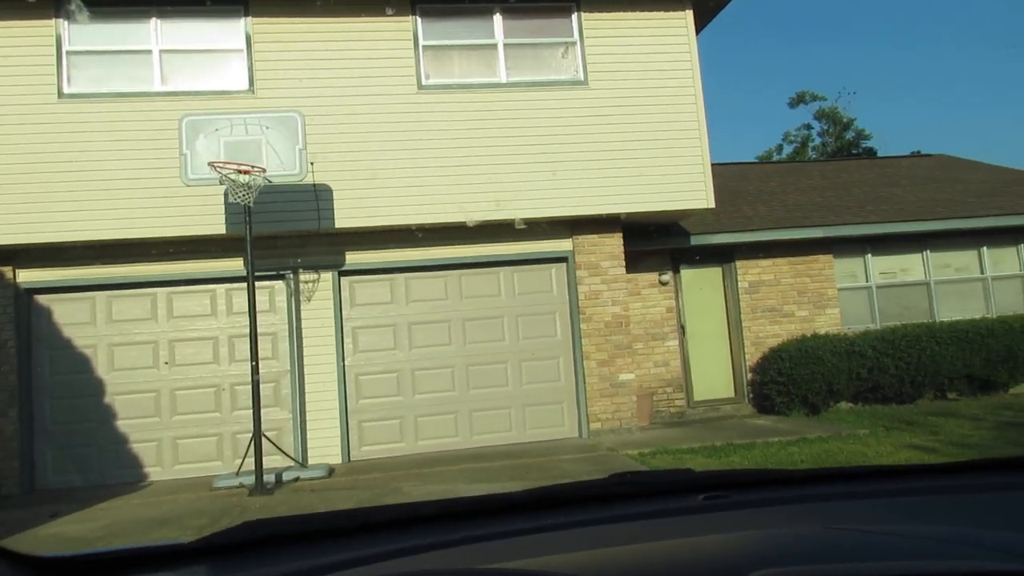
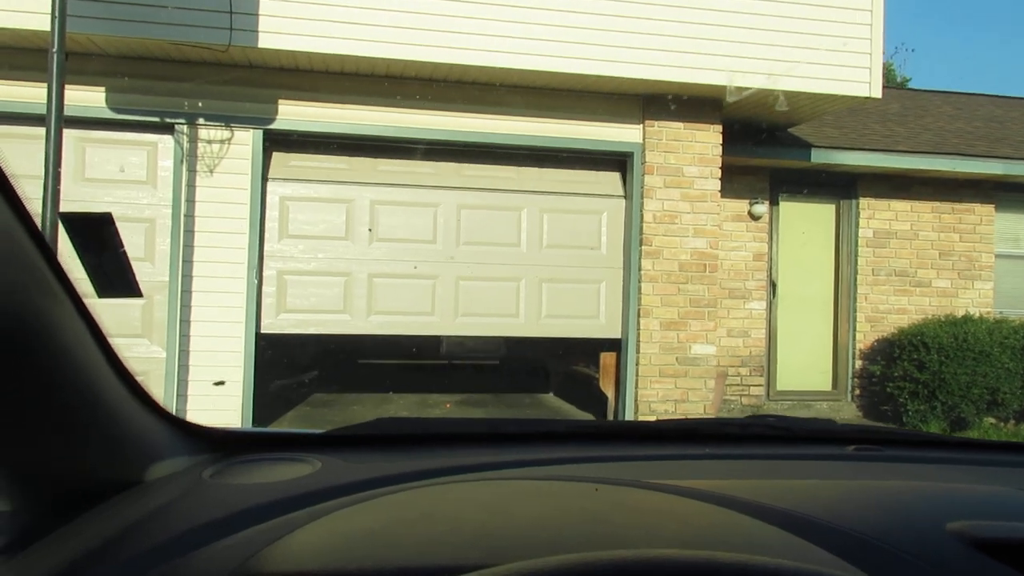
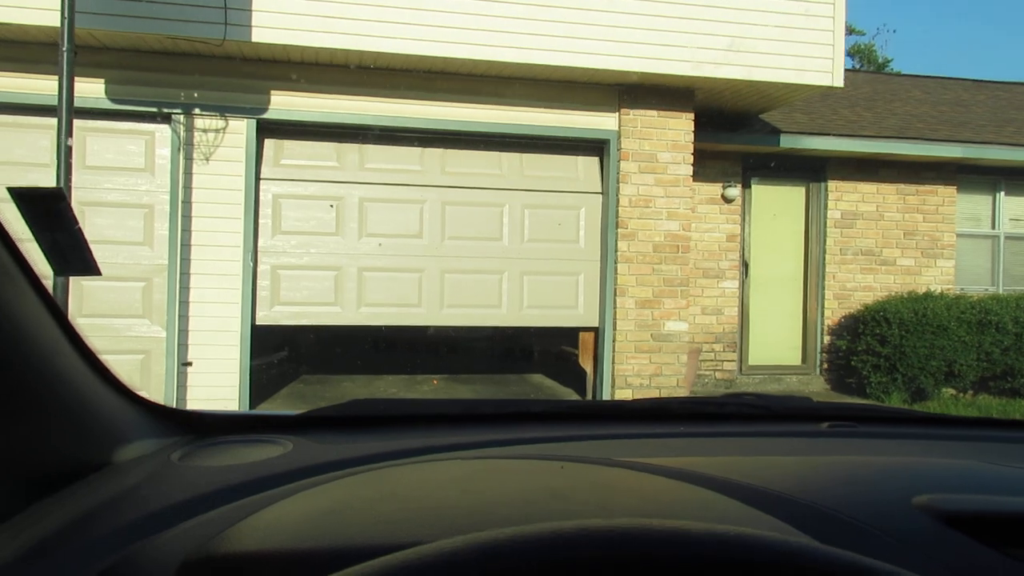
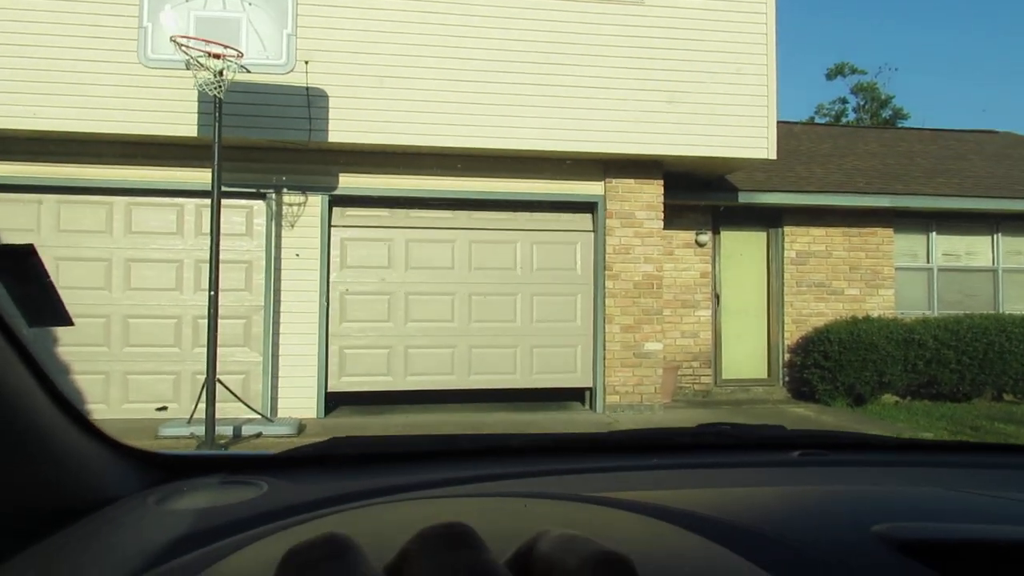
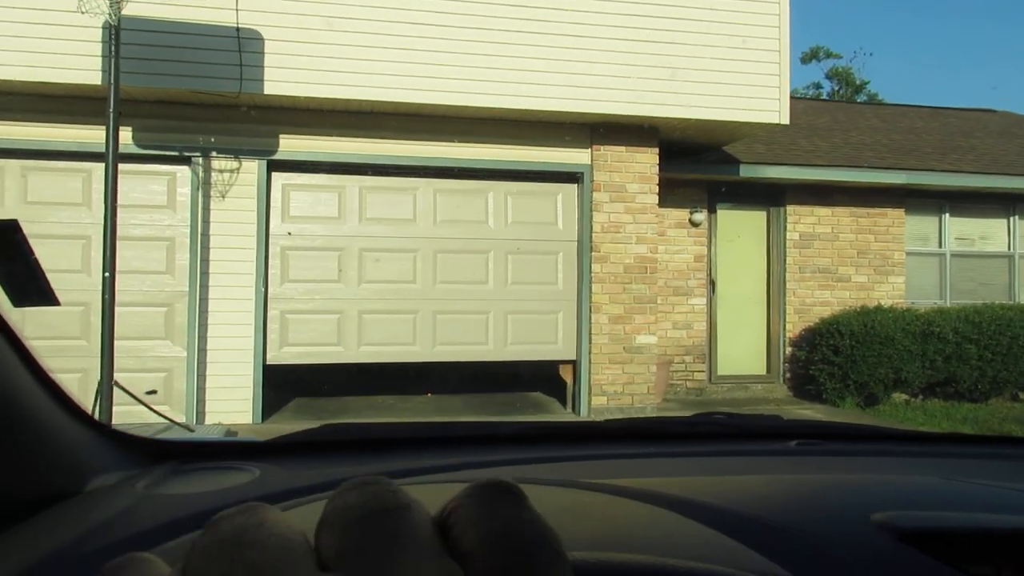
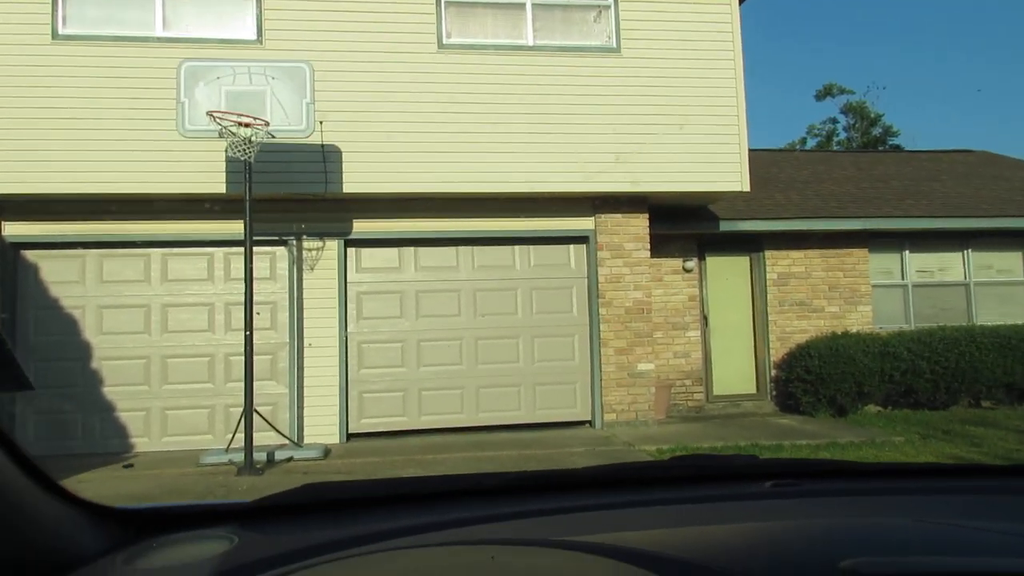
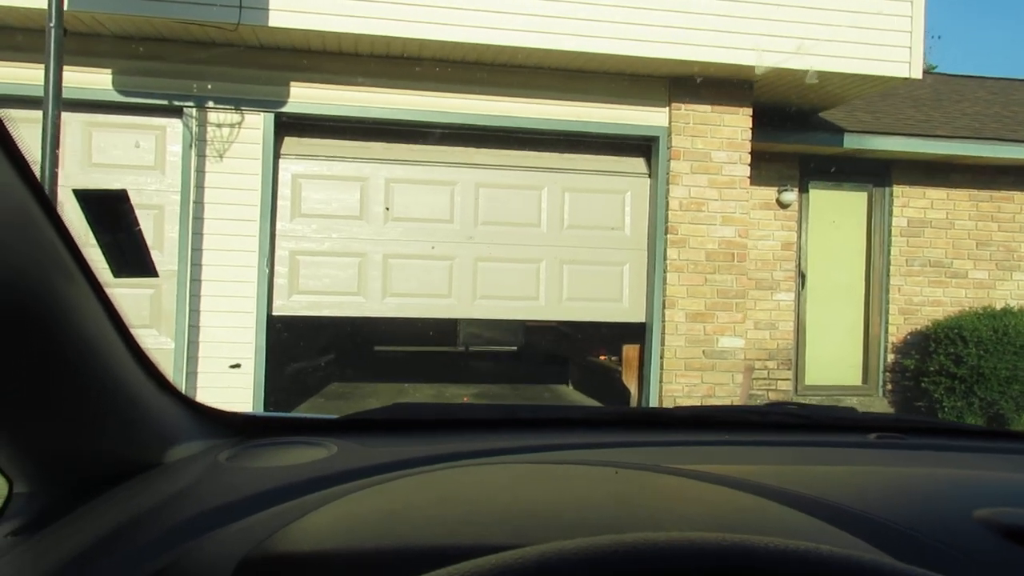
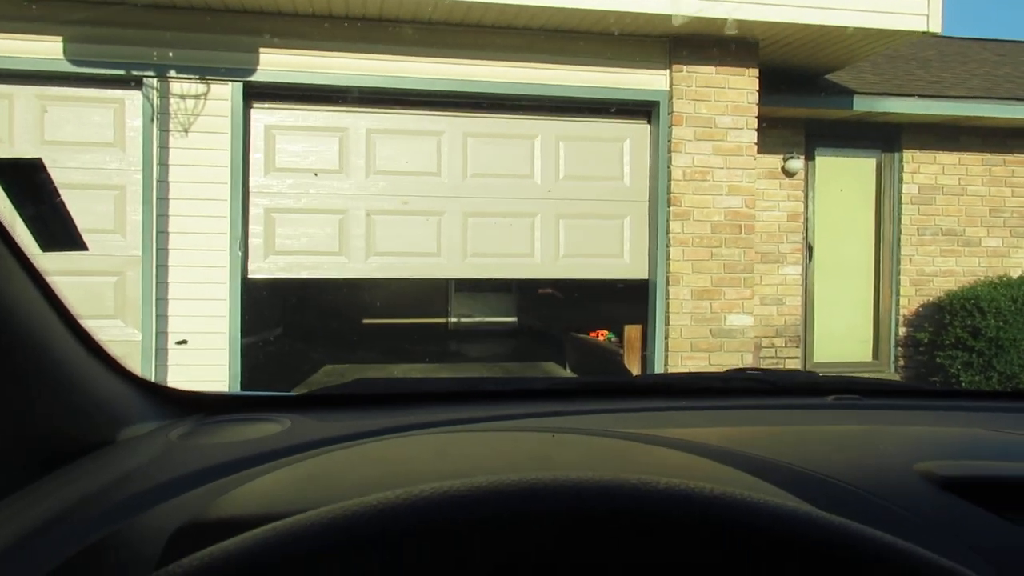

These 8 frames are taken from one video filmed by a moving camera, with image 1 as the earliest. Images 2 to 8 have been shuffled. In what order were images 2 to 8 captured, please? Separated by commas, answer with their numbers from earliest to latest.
6, 4, 5, 3, 2, 7, 8
